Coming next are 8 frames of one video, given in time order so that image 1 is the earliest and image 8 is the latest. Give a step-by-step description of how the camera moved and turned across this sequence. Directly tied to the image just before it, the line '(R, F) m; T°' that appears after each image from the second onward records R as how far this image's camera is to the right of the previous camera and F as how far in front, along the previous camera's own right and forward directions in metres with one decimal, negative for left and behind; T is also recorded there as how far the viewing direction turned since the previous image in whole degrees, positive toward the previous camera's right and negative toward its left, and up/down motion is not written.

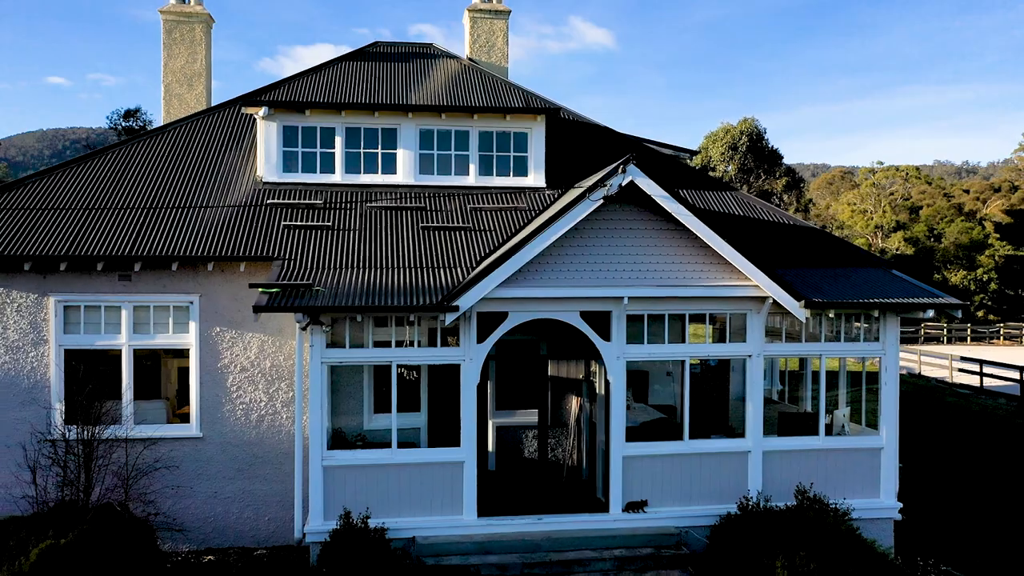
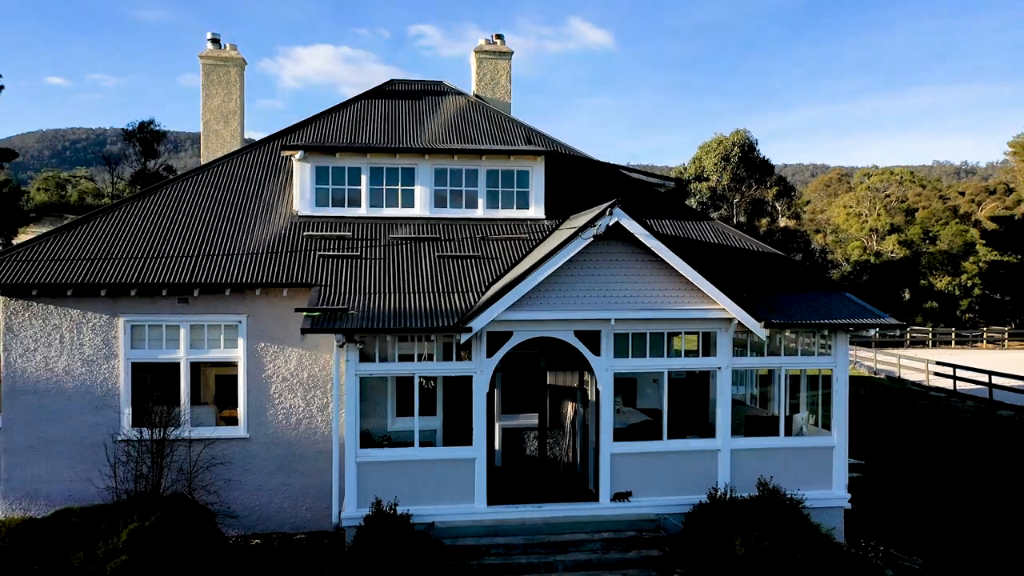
(0.0, -1.4) m; 0°
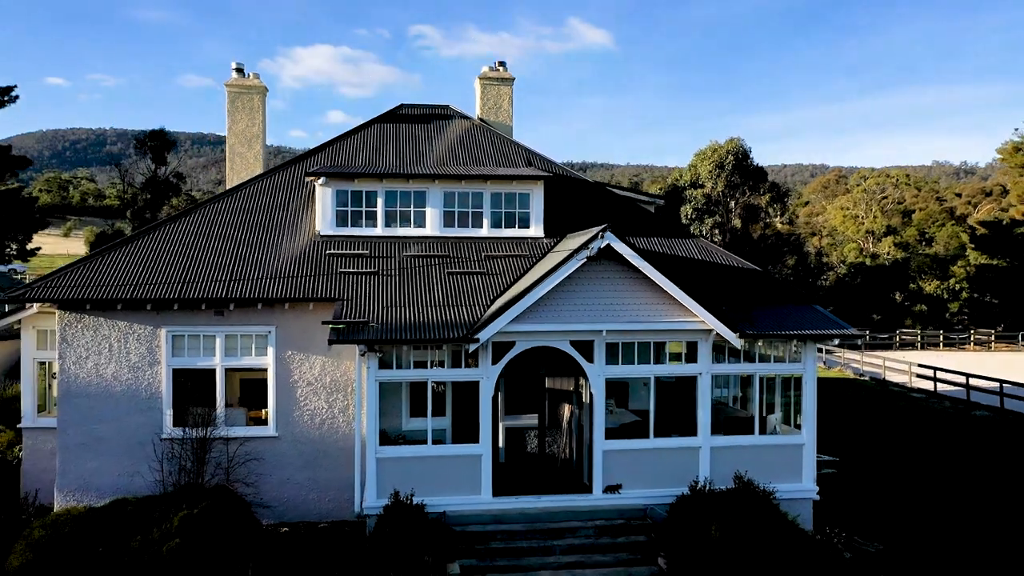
(0.0, -1.1) m; 0°
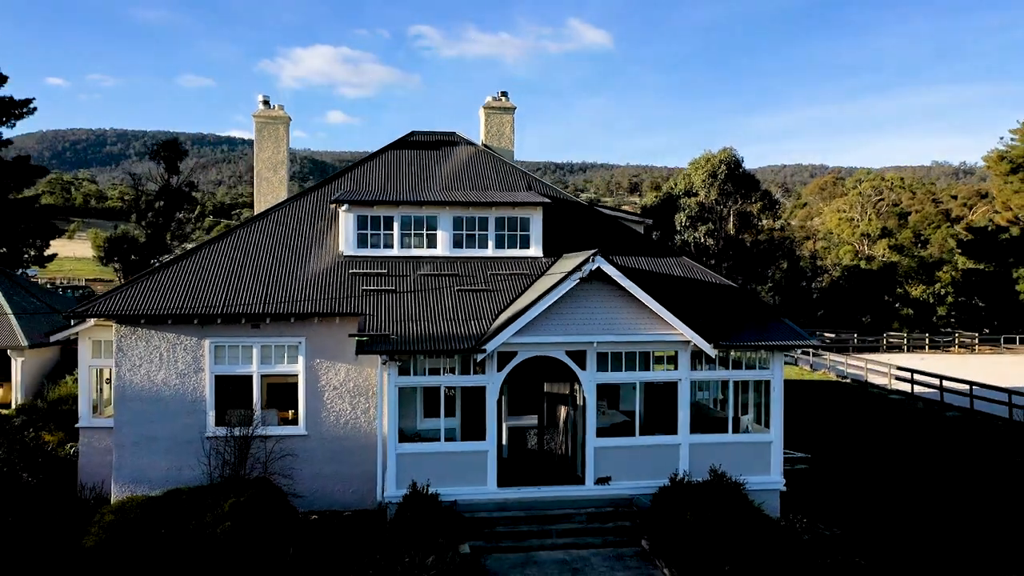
(0.0, -1.4) m; 0°
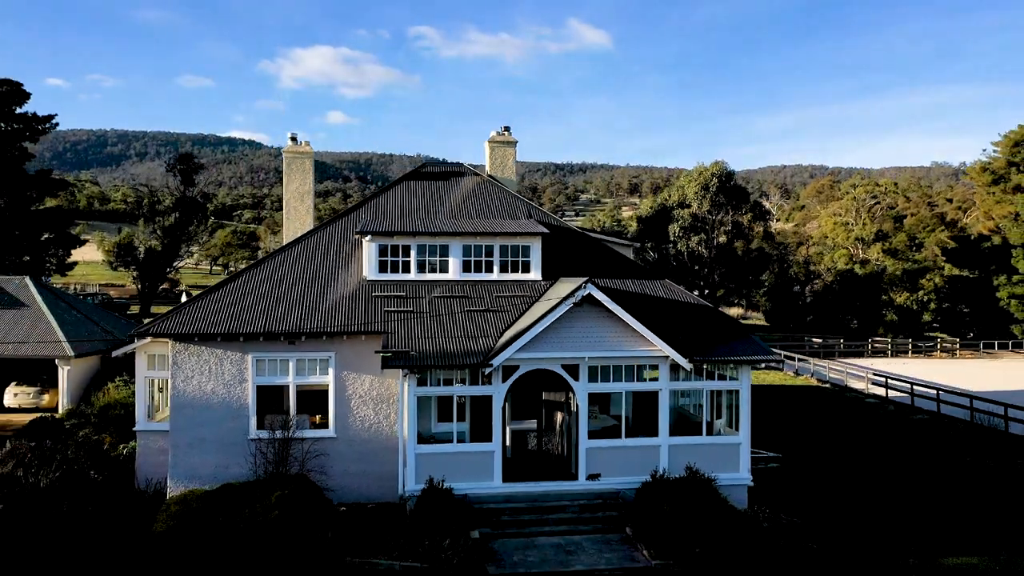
(0.0, -1.8) m; 0°
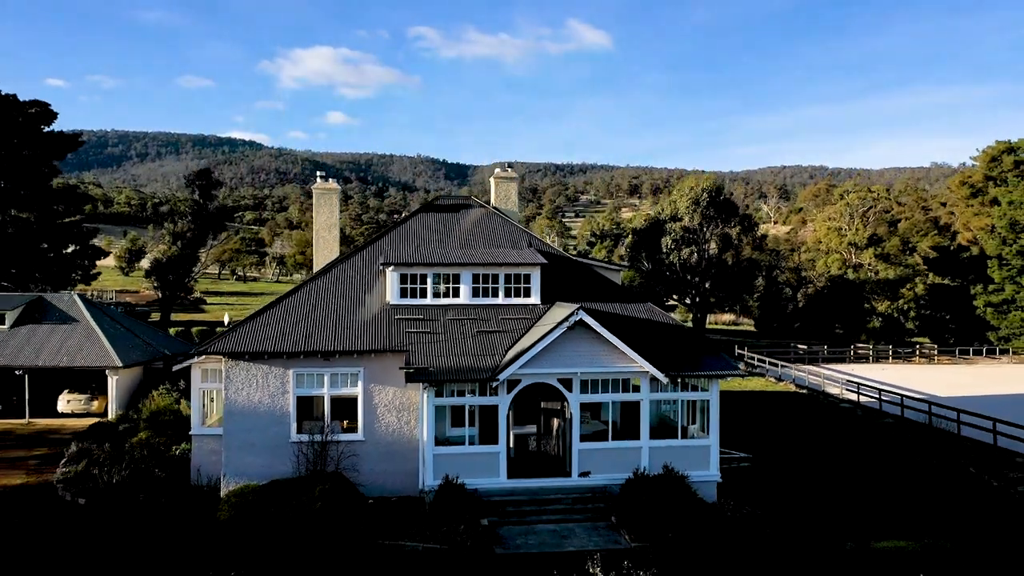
(0.0, -2.4) m; 0°
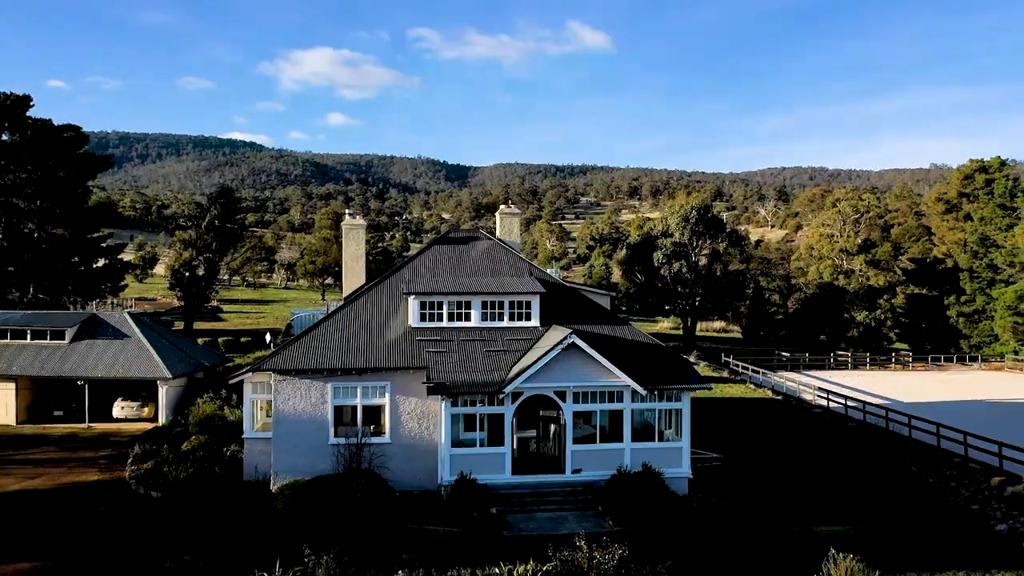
(0.0, -3.1) m; 0°
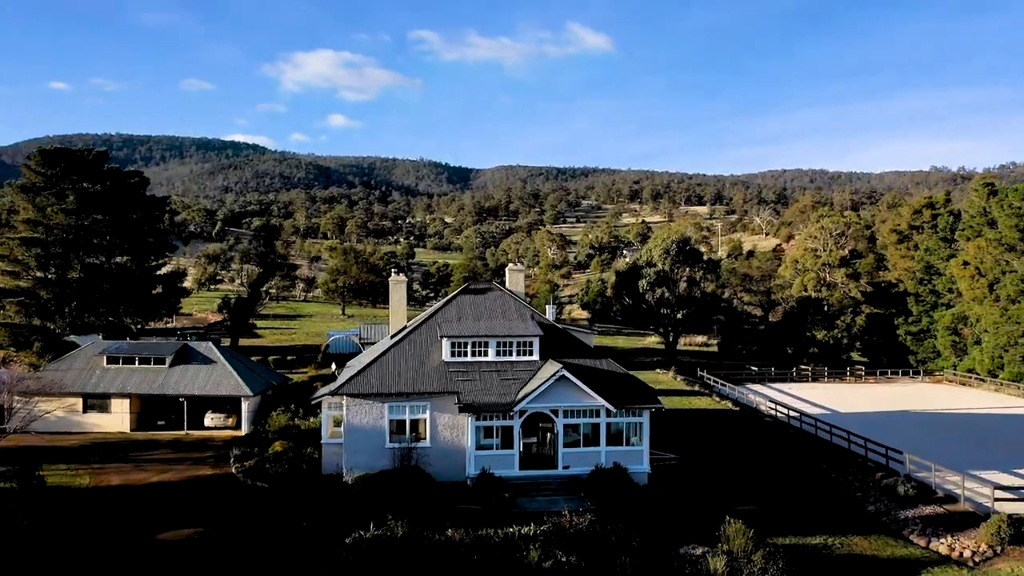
(-0.1, -7.2) m; 0°
